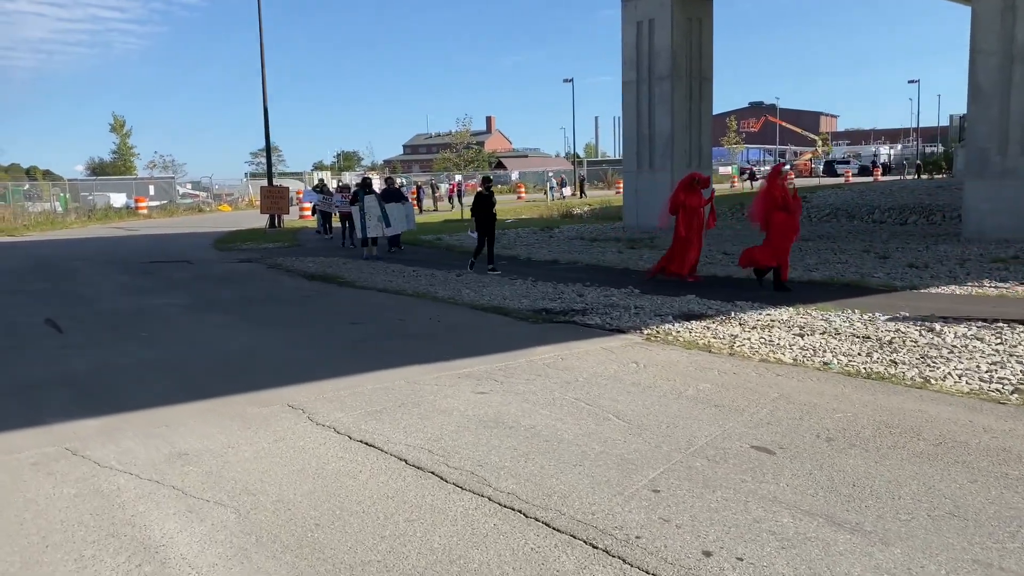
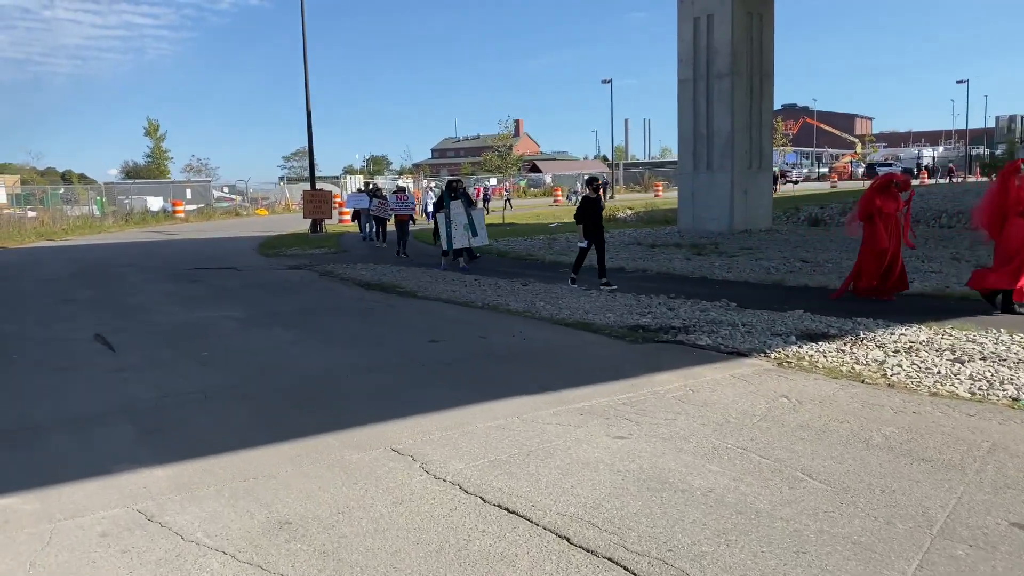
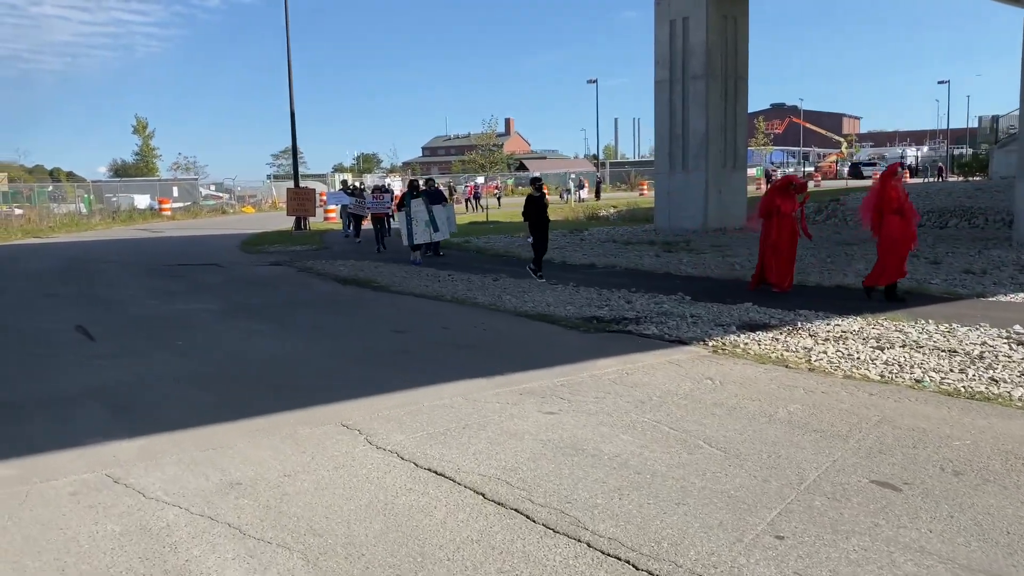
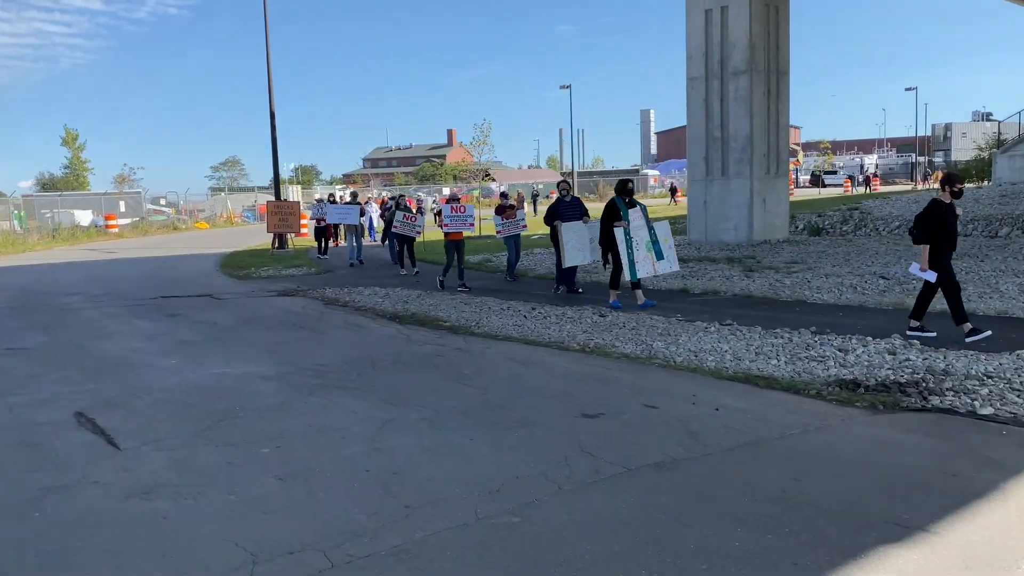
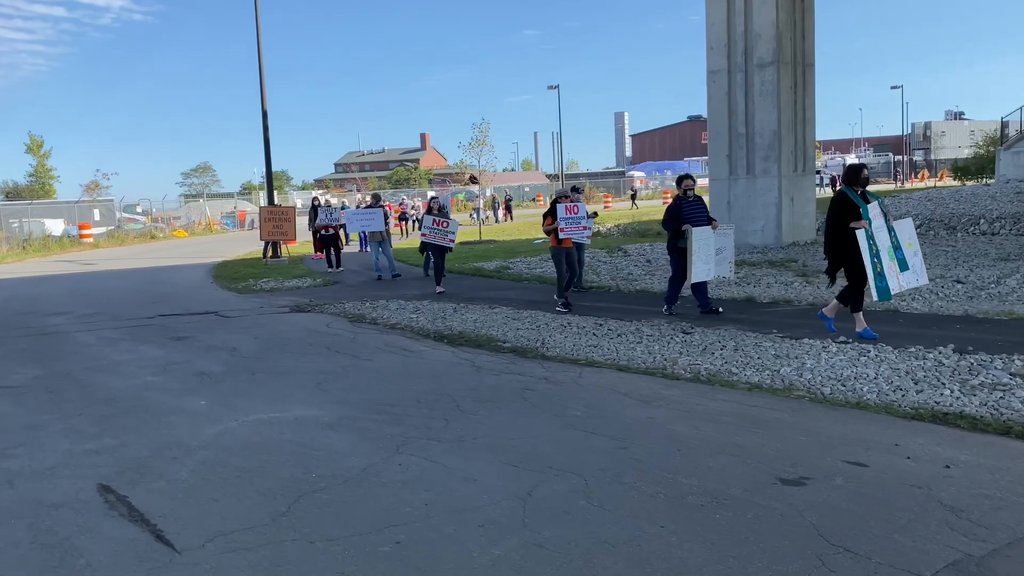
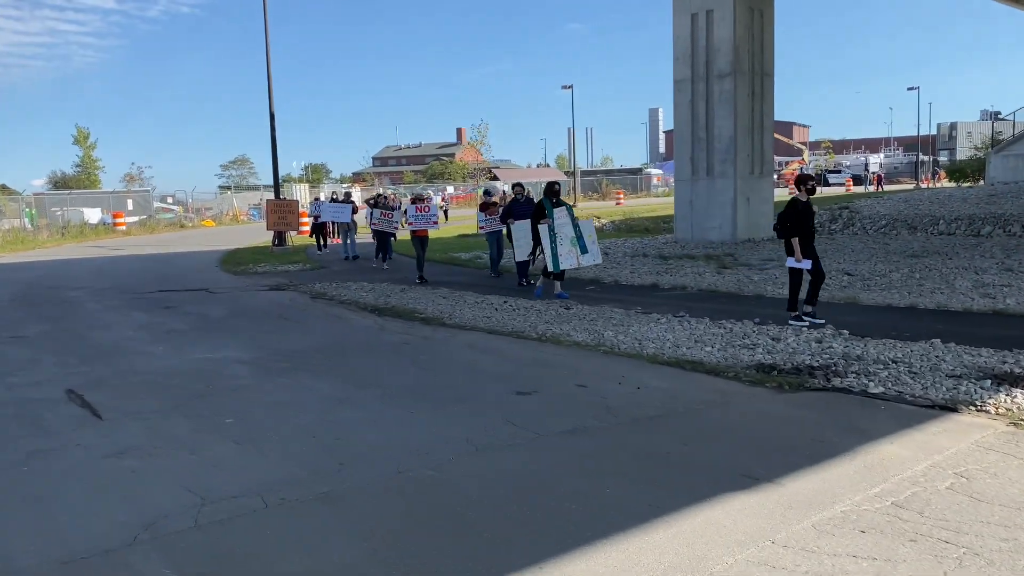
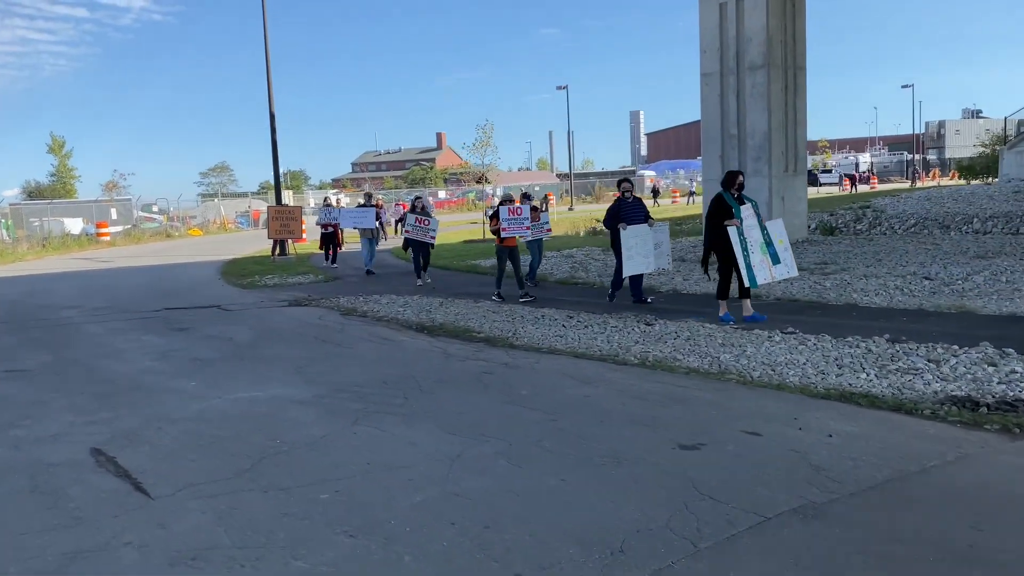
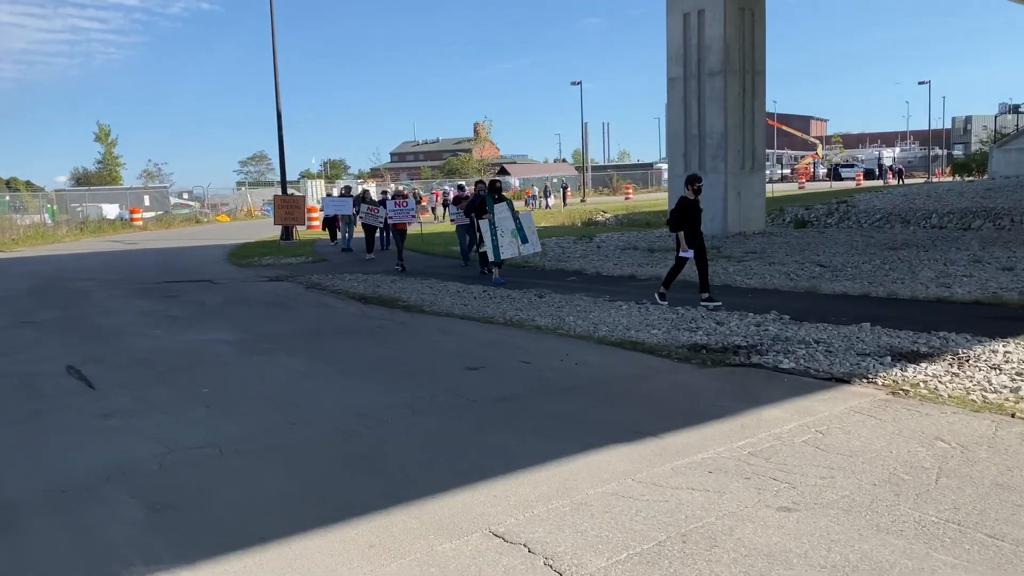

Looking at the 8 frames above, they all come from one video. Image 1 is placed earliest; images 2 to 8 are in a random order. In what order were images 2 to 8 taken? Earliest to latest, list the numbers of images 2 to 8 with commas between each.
3, 2, 8, 6, 4, 7, 5
